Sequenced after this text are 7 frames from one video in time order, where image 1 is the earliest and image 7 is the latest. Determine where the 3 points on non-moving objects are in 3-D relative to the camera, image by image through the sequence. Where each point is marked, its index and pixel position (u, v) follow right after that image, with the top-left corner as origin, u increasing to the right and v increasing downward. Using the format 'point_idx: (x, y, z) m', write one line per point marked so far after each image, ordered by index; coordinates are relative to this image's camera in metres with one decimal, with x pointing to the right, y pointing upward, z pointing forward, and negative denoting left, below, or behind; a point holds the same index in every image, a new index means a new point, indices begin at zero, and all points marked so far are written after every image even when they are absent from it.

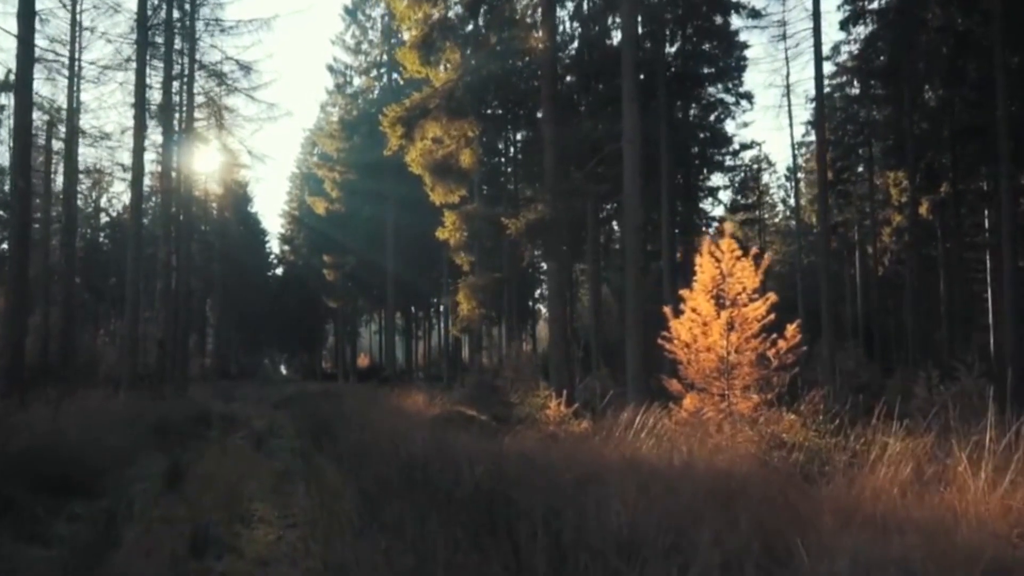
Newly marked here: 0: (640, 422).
0: (+1.3, -1.2, +10.7) m
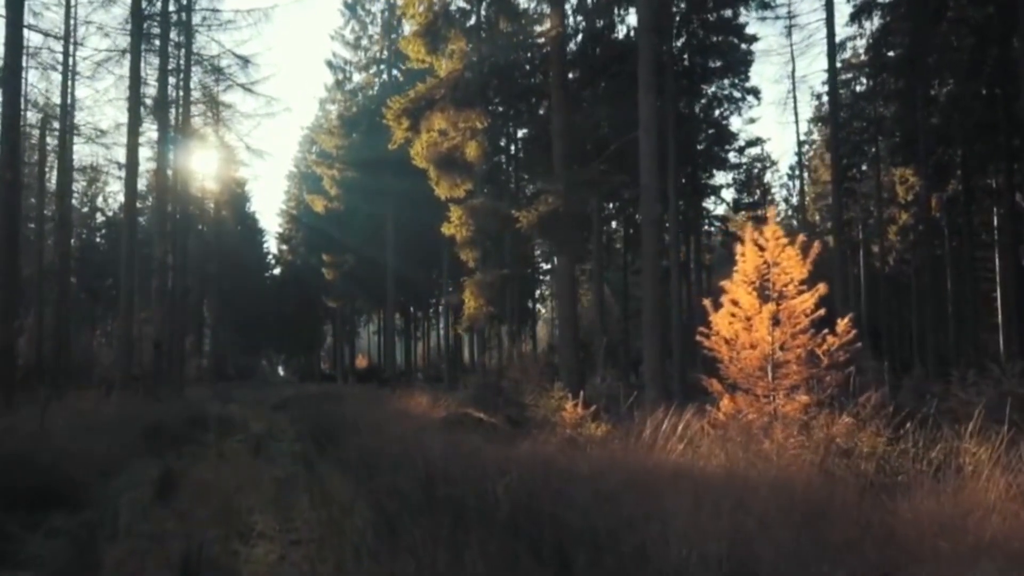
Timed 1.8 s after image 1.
0: (+1.4, -1.2, +9.9) m
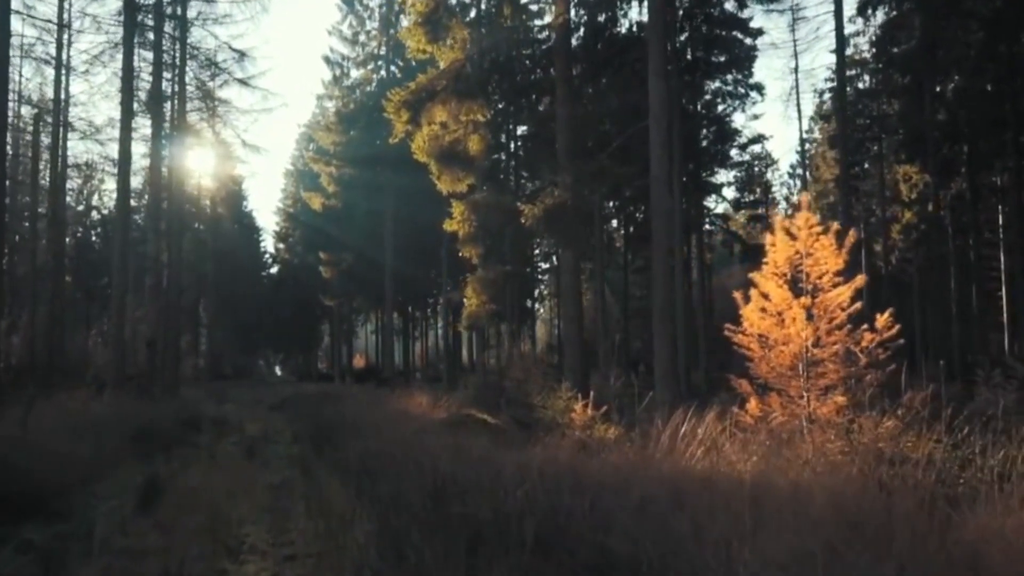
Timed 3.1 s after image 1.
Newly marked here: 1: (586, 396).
0: (+1.5, -1.1, +9.3) m
1: (+0.9, -1.4, +14.8) m
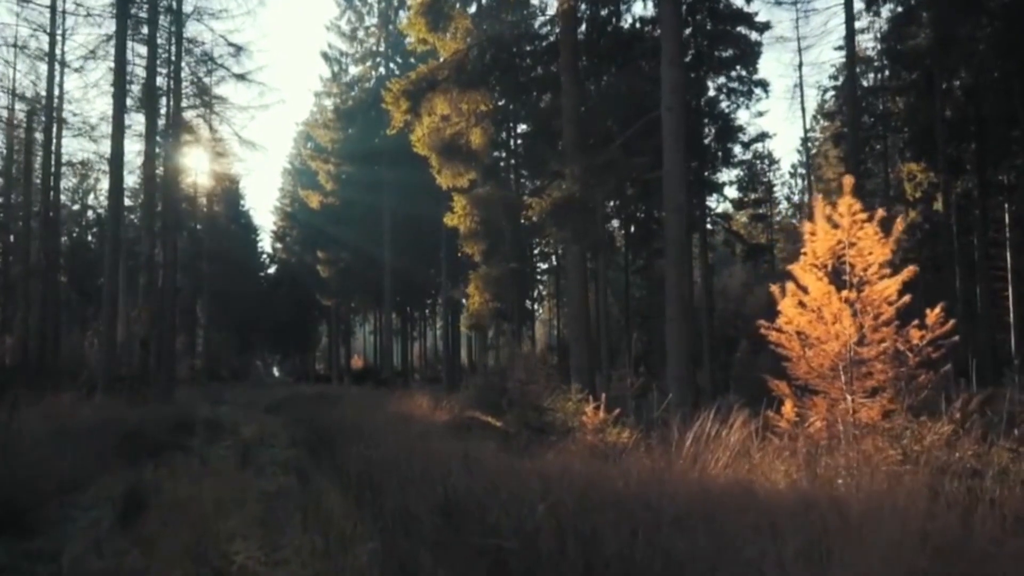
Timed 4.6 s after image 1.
0: (+1.6, -1.1, +8.6) m
1: (+1.0, -1.3, +14.1) m
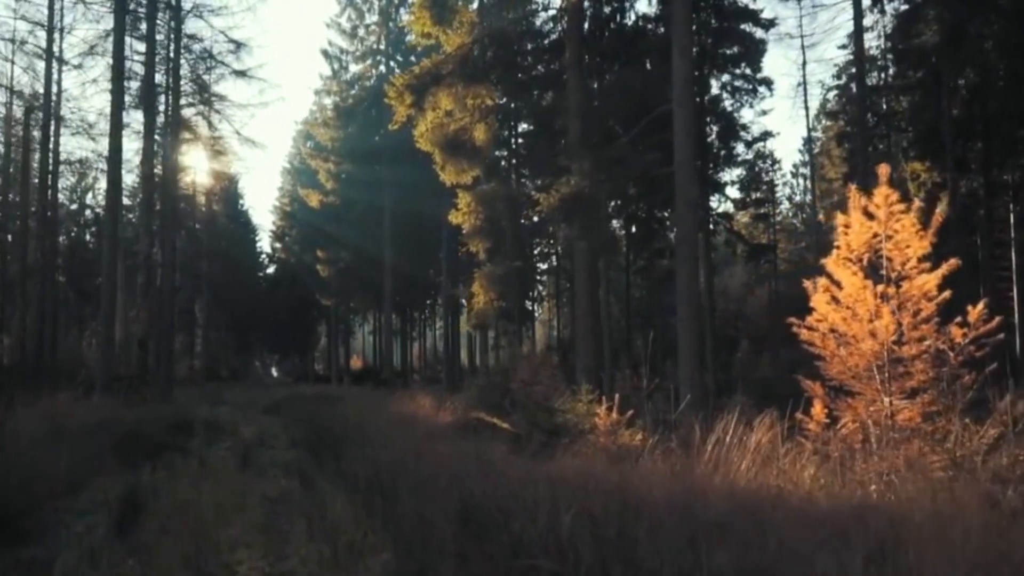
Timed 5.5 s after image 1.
0: (+1.7, -1.0, +8.3) m
1: (+1.1, -1.3, +13.8) m
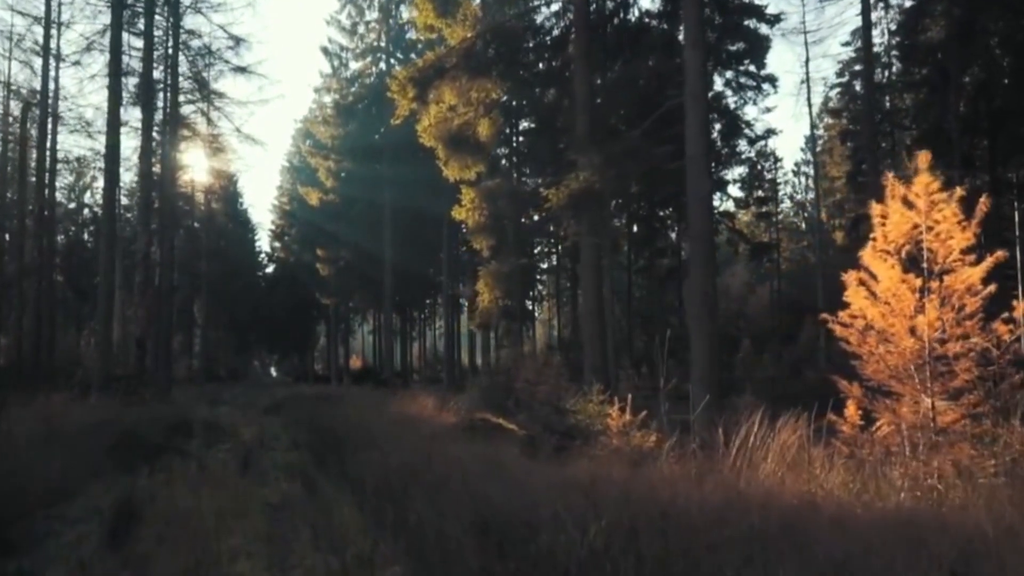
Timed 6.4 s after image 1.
0: (+1.8, -1.0, +7.9) m
1: (+1.2, -1.3, +13.4) m
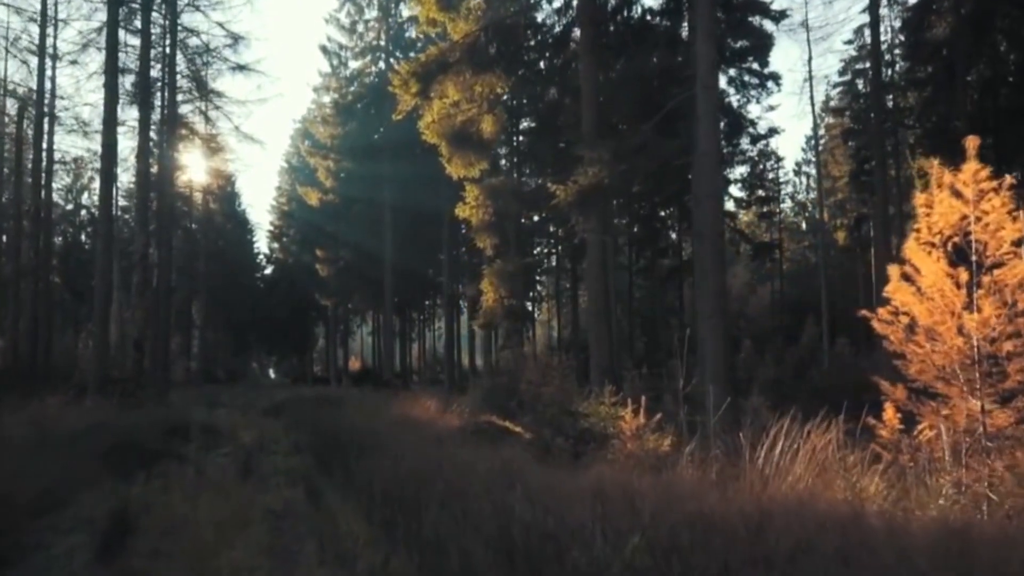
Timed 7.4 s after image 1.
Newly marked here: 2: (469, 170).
0: (+1.9, -1.0, +7.5) m
1: (+1.3, -1.3, +13.0) m
2: (-0.6, +1.7, +16.6) m
